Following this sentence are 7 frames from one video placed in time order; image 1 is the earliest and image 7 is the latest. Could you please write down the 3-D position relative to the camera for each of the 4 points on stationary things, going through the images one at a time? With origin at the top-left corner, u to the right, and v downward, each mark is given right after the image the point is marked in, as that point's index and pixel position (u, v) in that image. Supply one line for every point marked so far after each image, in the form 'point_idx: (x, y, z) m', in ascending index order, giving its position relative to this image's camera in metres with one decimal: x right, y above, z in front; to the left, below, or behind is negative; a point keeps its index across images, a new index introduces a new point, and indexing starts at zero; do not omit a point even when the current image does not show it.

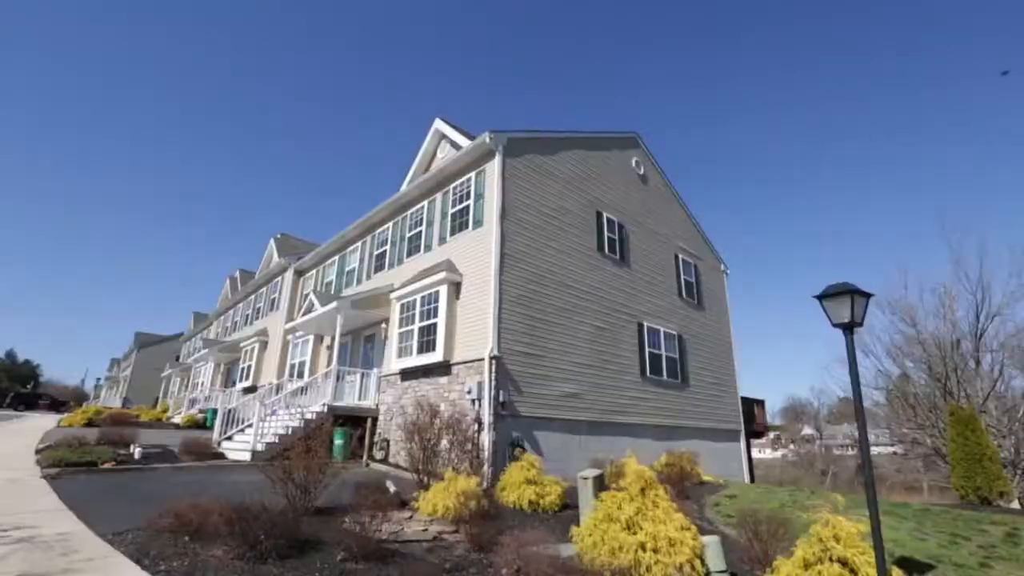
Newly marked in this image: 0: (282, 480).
0: (-3.1, -2.7, +6.6) m
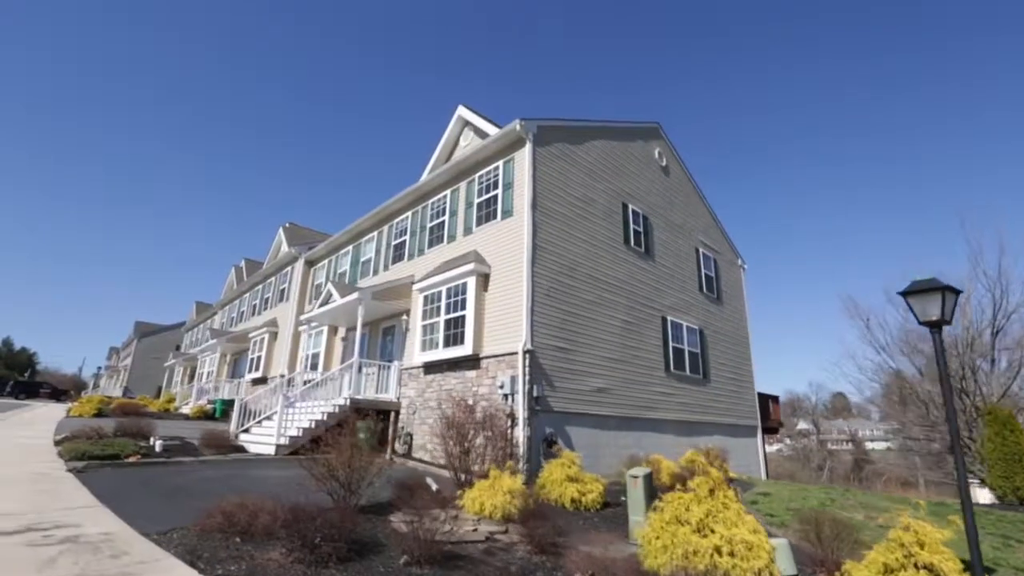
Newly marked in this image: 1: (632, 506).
0: (-2.4, -2.6, +6.3) m
1: (+1.7, -3.1, +6.9) m
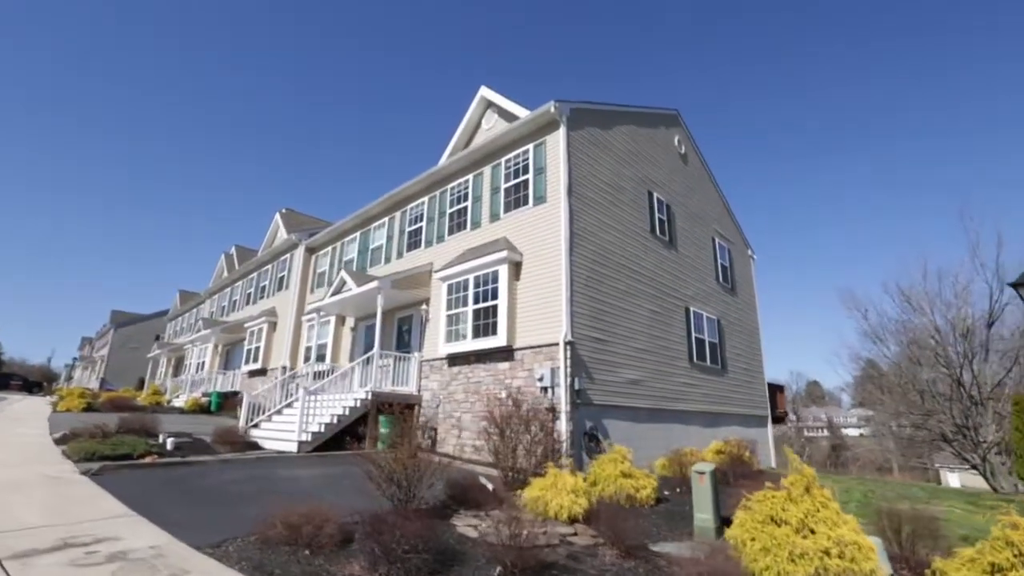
0: (-1.5, -2.4, +5.9) m
1: (+2.5, -3.0, +6.7) m
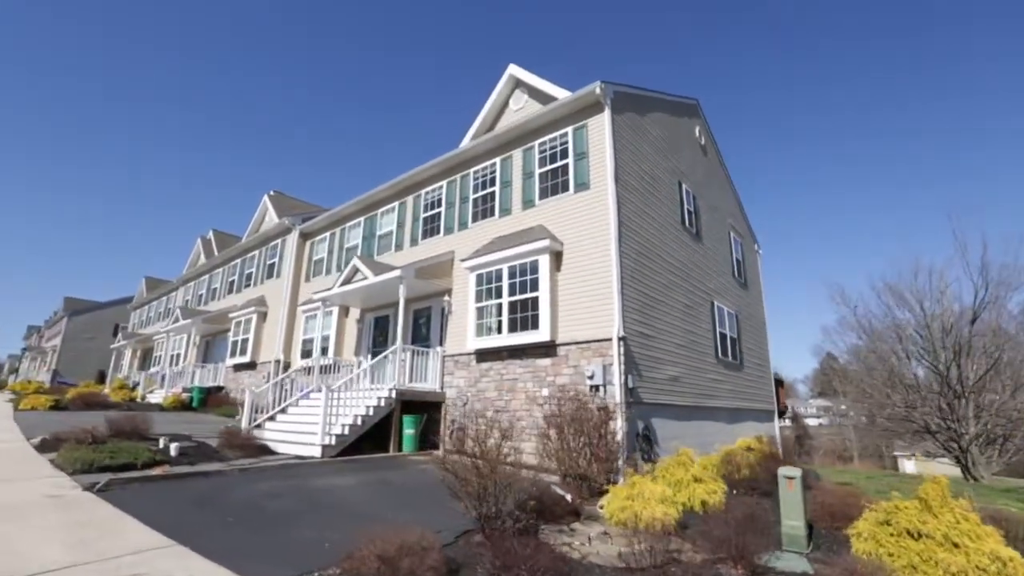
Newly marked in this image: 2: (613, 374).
0: (-0.4, -2.3, +5.2) m
1: (+3.6, -2.9, +6.3) m
2: (+1.8, -1.5, +8.5) m
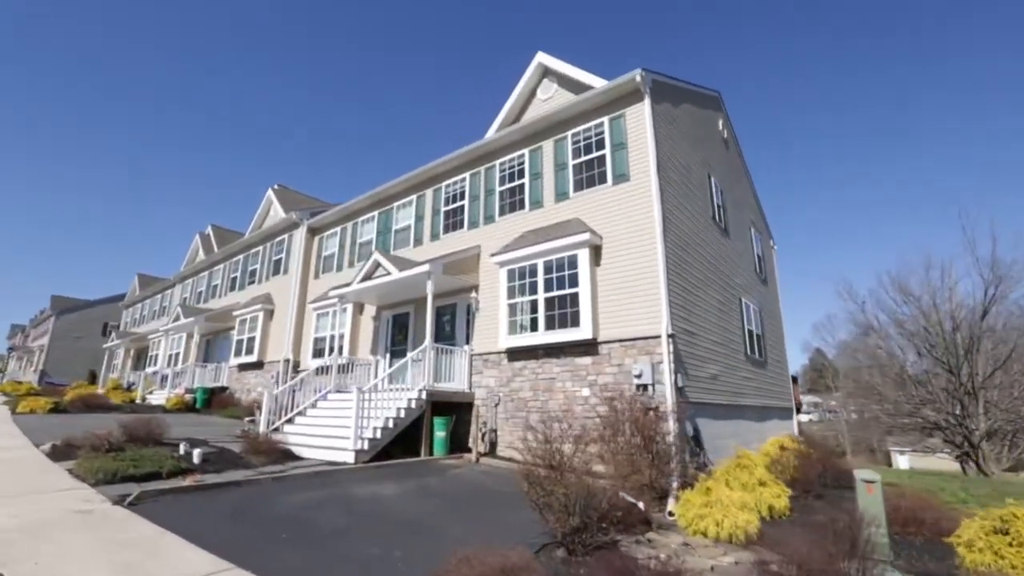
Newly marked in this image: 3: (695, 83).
0: (+0.4, -2.3, +4.8) m
1: (+4.4, -2.8, +6.0) m
2: (+2.6, -1.5, +8.2) m
3: (+4.6, +5.2, +12.2) m
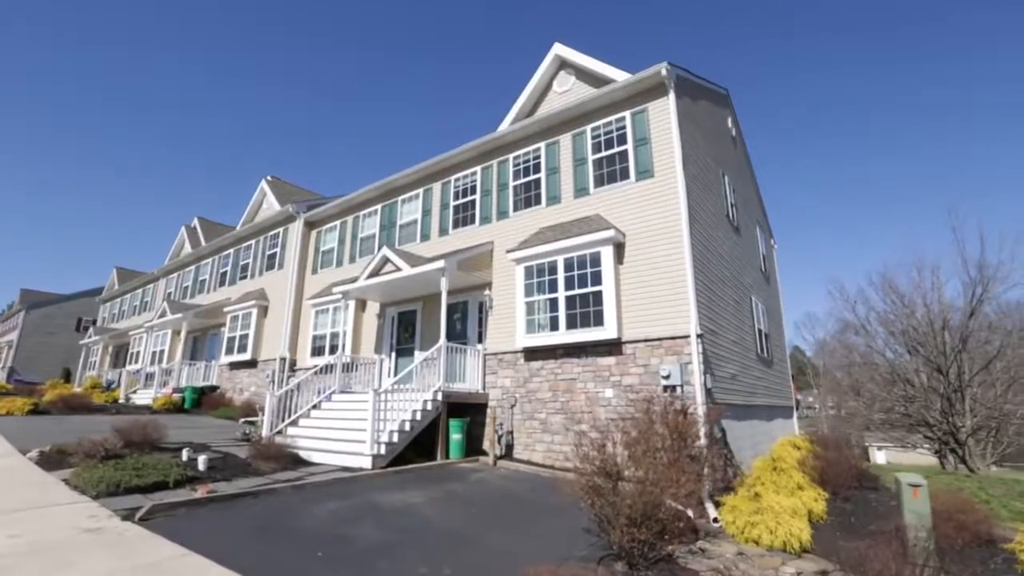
0: (+1.0, -2.3, +4.5) m
1: (+4.9, -2.9, +5.9) m
2: (+3.0, -1.4, +8.0) m
3: (+4.9, +5.3, +12.0) m
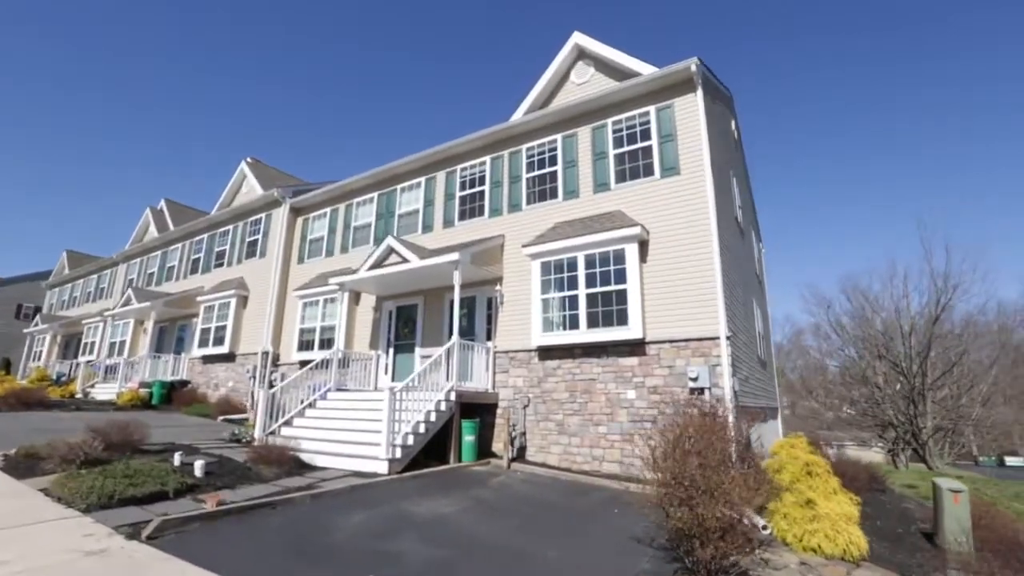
0: (+1.7, -2.2, +4.3) m
1: (+5.4, -2.9, +5.9) m
2: (+3.4, -1.5, +7.8) m
3: (+5.2, +5.2, +12.0) m
